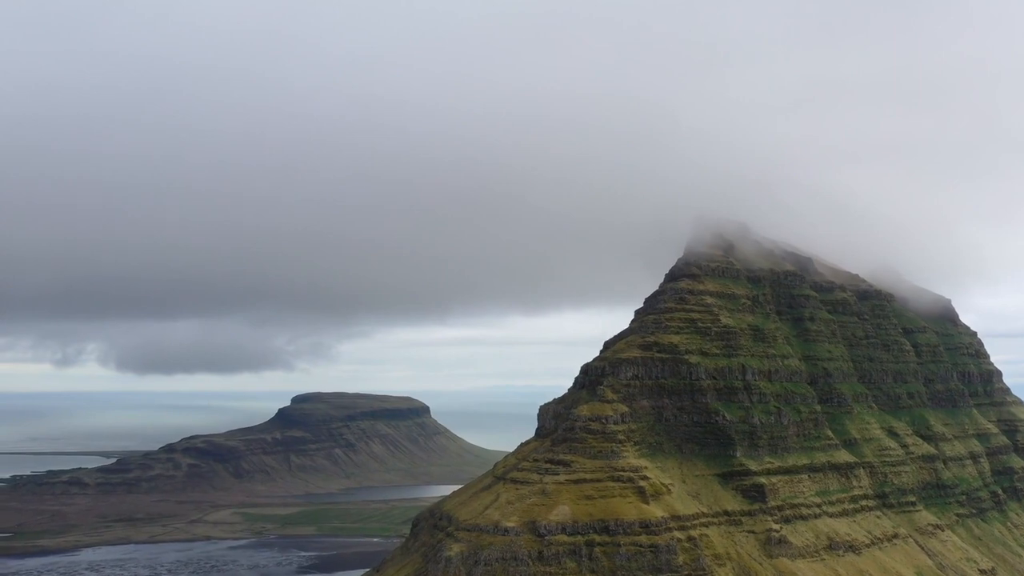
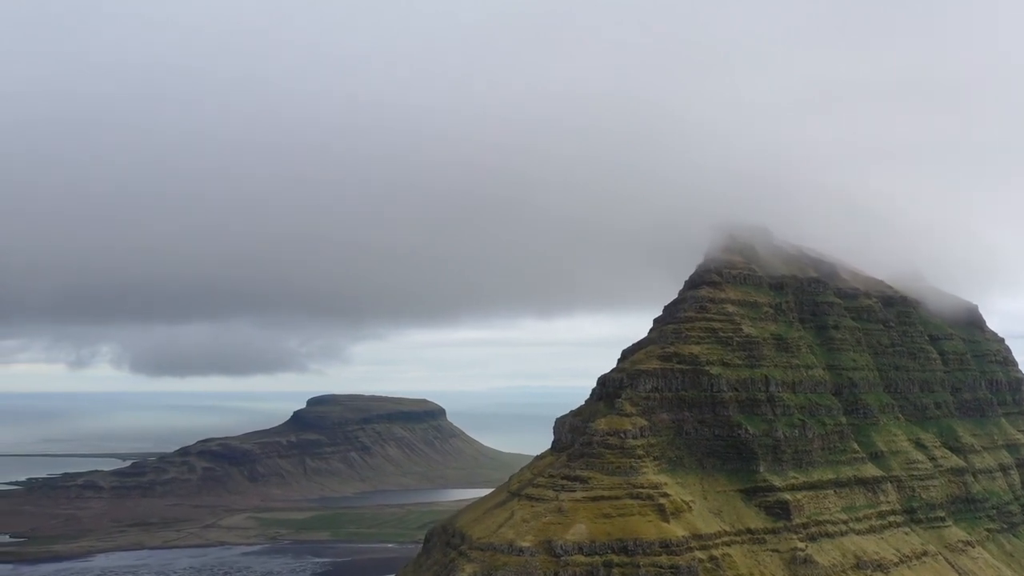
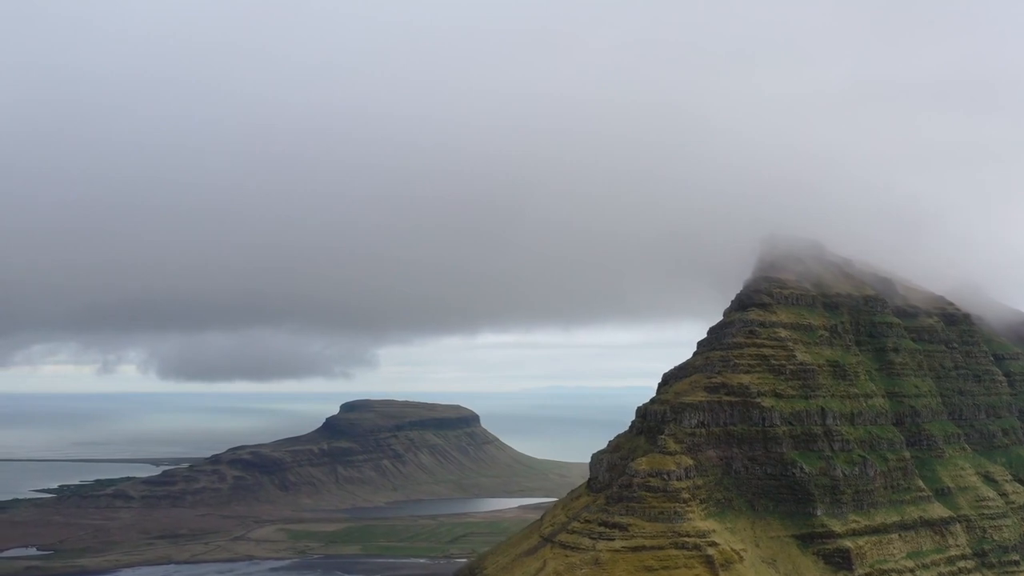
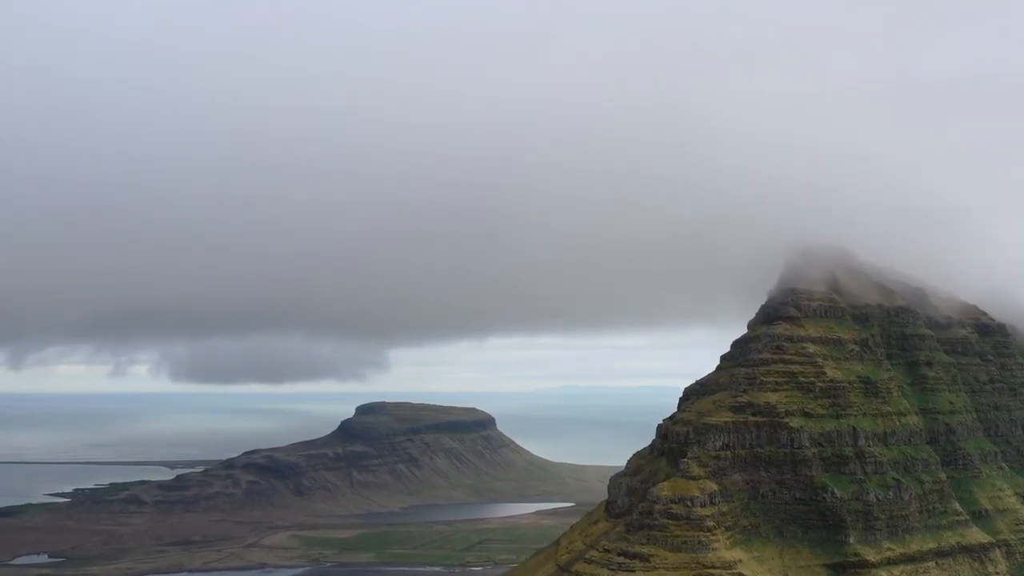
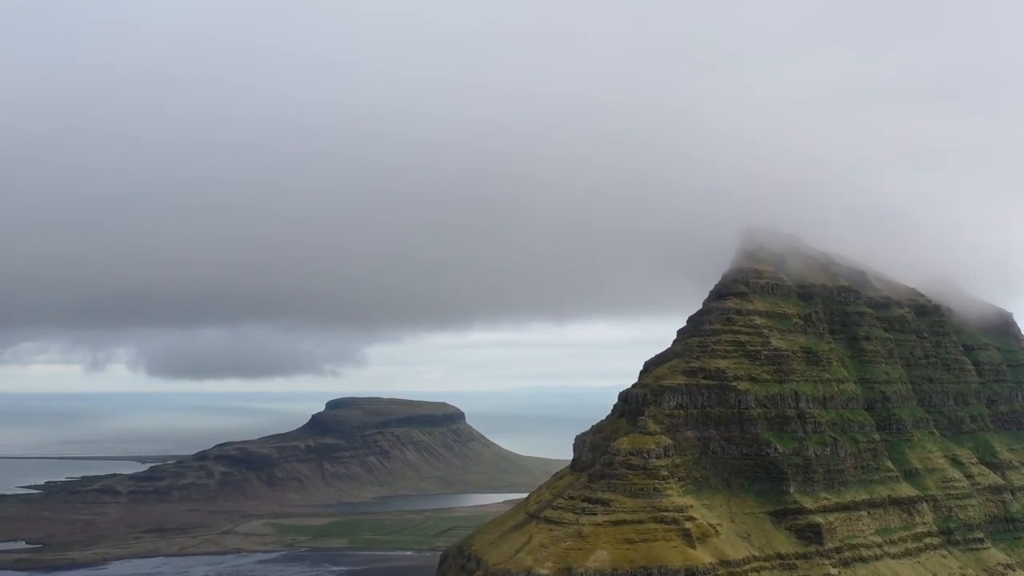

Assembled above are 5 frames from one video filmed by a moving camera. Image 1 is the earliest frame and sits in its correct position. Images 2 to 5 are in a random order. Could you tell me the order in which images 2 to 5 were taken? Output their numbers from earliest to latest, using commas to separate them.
2, 5, 3, 4
